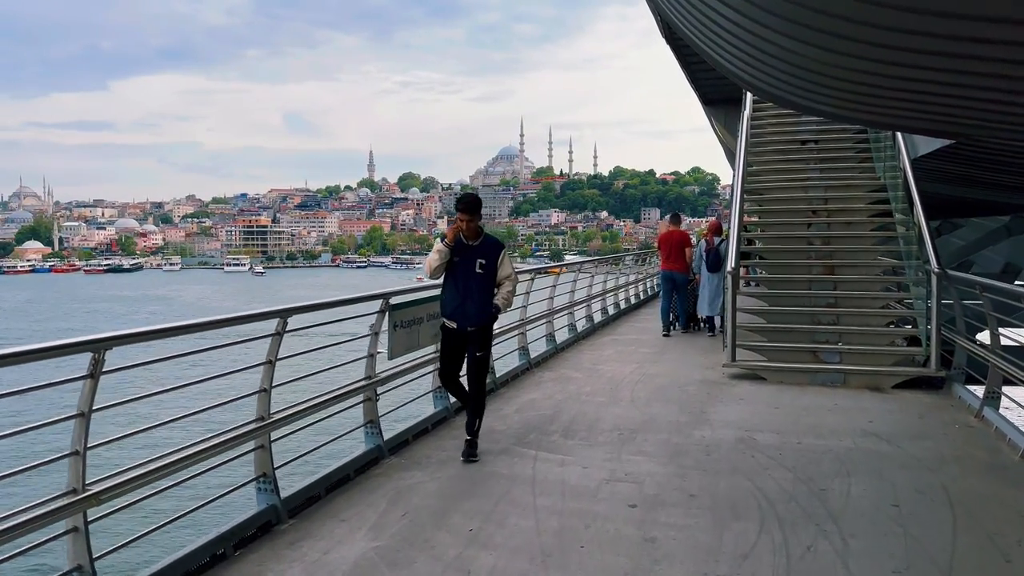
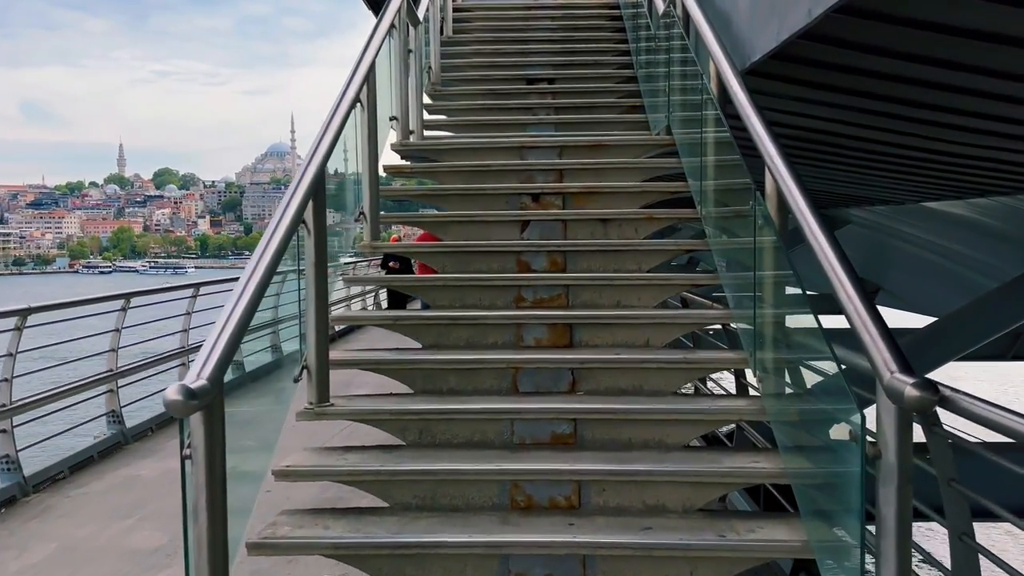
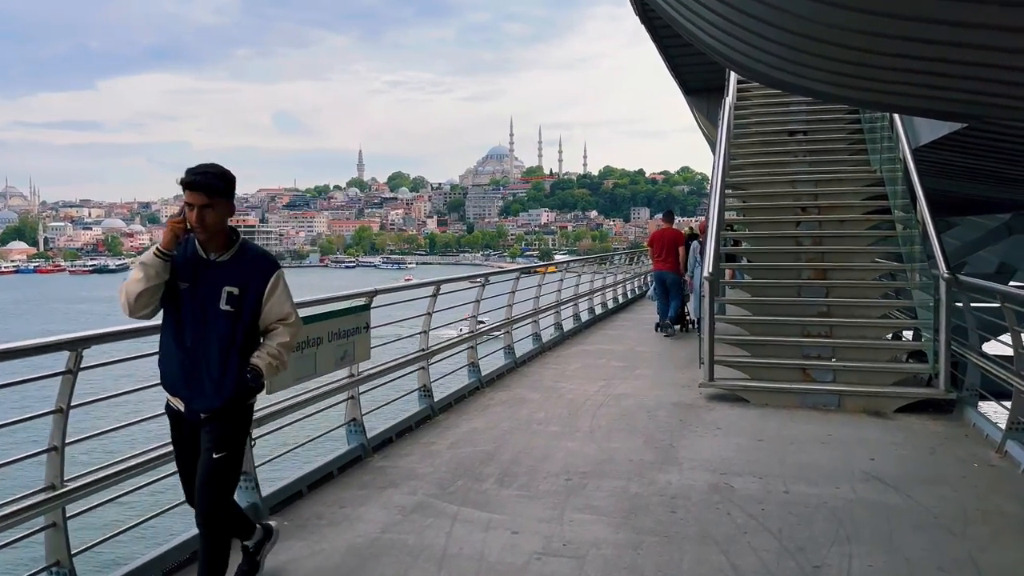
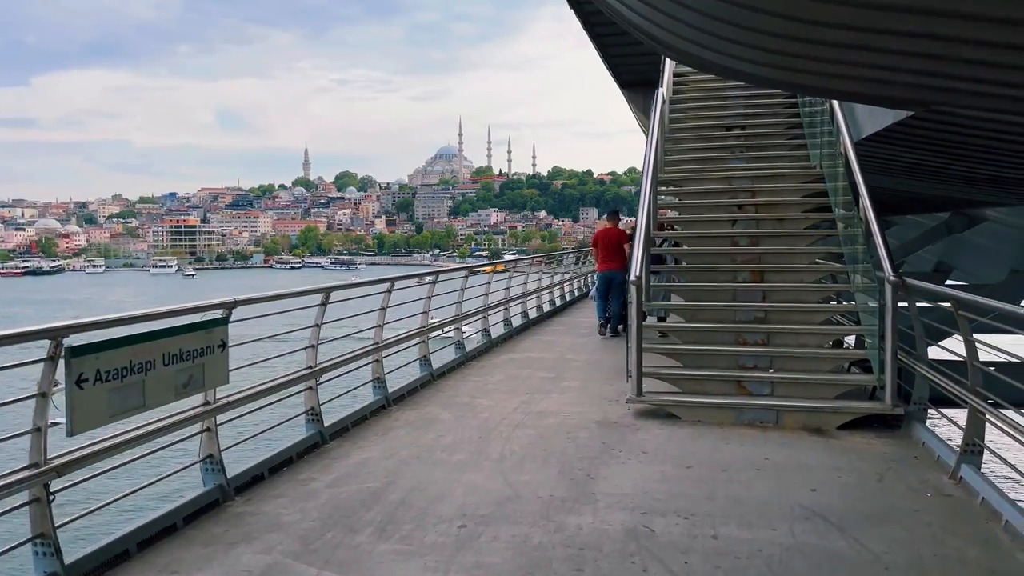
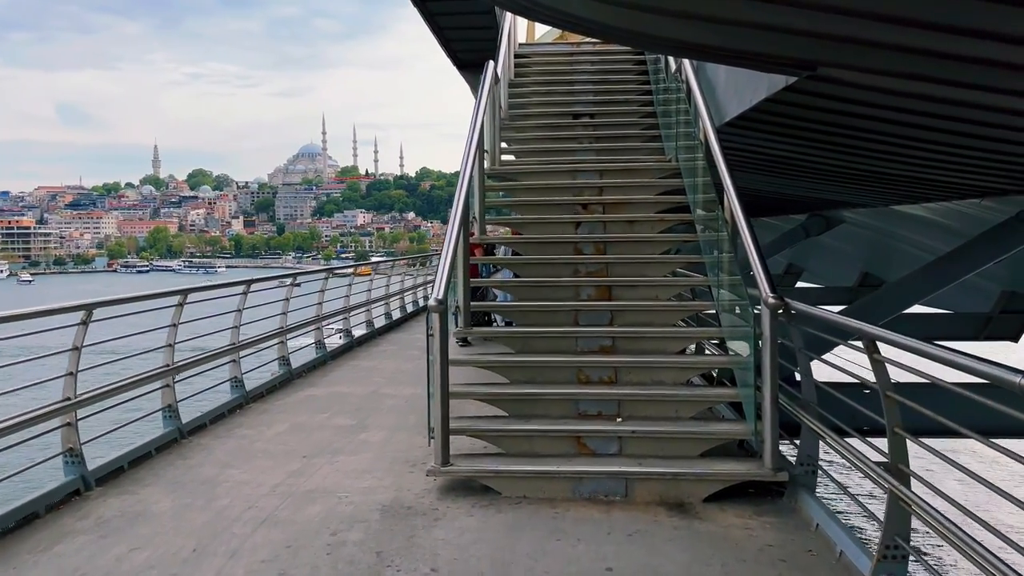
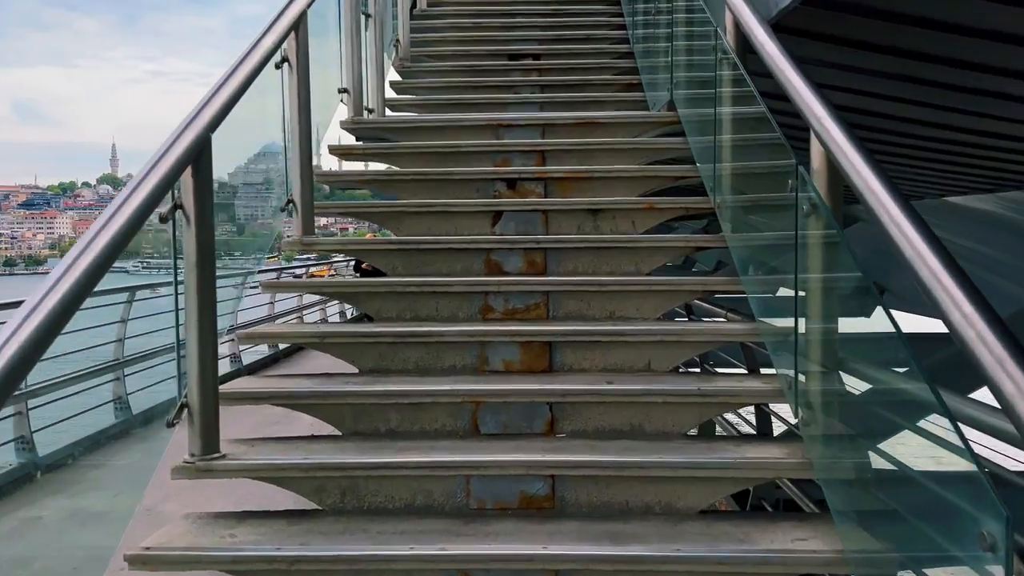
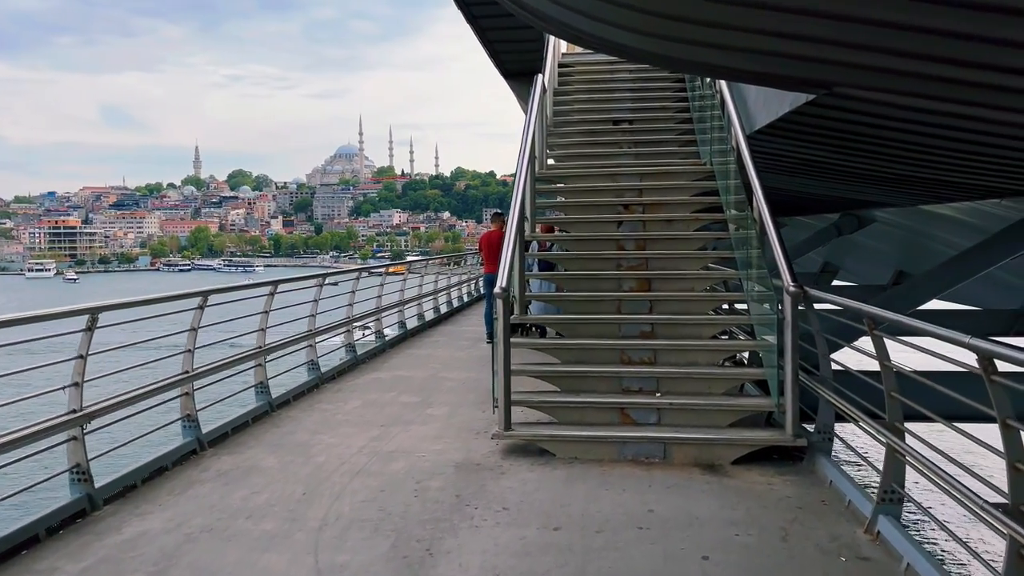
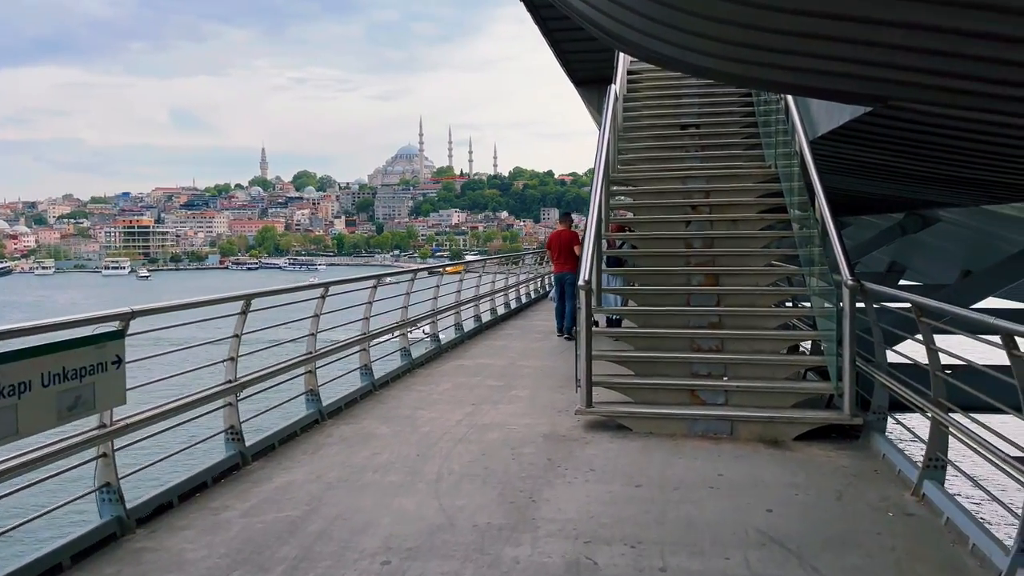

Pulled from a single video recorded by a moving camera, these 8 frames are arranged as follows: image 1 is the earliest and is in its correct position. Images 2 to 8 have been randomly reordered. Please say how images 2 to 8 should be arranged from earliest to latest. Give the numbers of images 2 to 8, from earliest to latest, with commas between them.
3, 4, 8, 7, 5, 2, 6
